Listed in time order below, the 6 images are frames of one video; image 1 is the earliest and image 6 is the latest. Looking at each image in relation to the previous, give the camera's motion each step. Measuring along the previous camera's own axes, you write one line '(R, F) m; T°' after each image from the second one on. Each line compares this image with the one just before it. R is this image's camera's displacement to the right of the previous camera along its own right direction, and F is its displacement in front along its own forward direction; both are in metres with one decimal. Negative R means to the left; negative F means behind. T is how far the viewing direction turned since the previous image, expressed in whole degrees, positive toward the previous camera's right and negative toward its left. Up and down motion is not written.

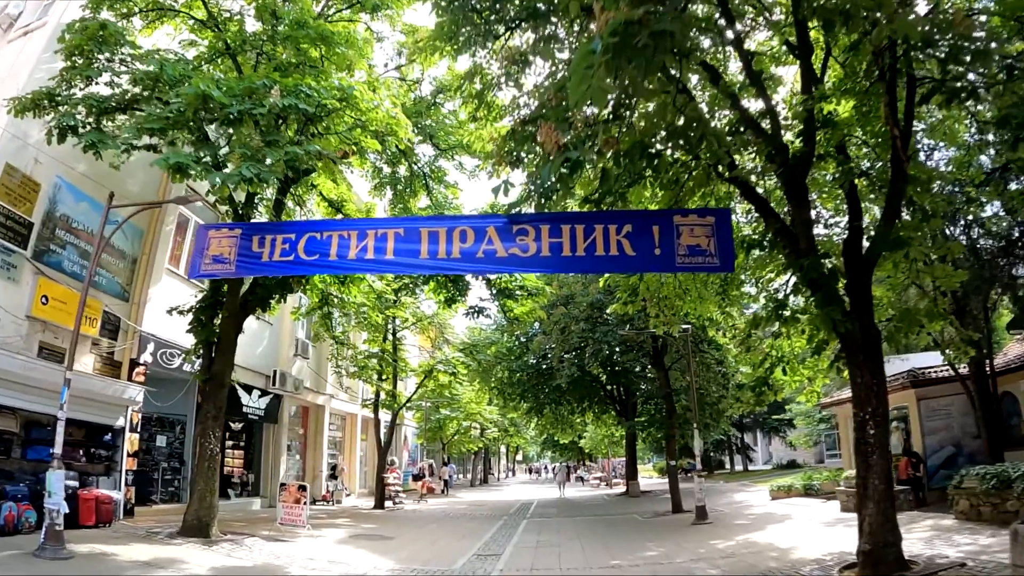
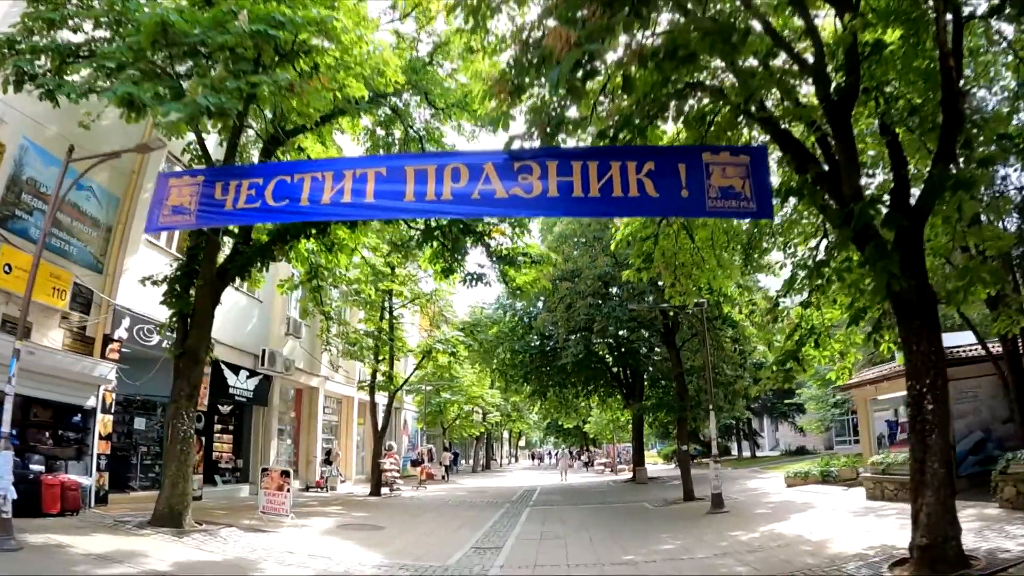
(0.0, +1.1) m; 0°
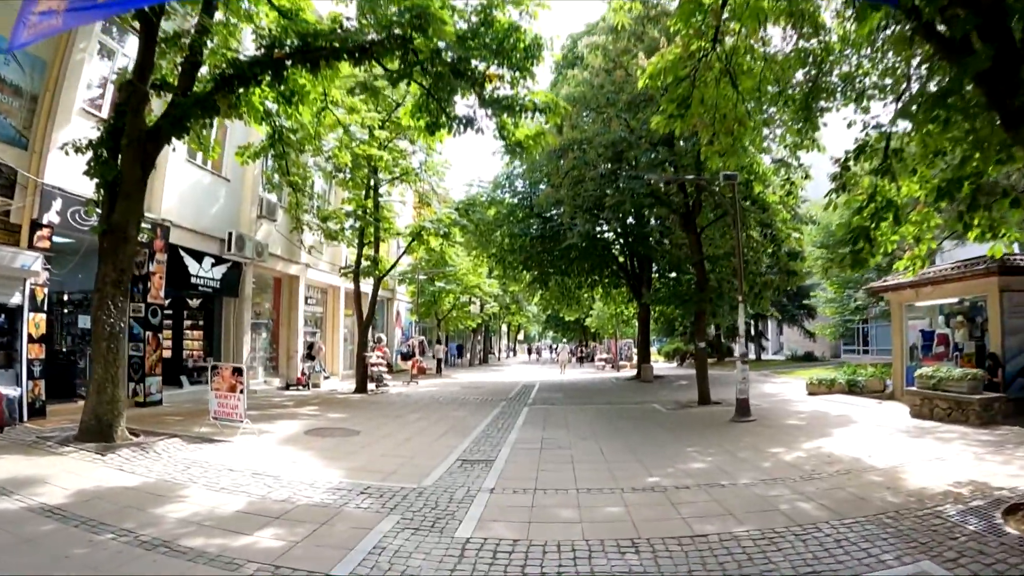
(0.0, +2.1) m; 0°
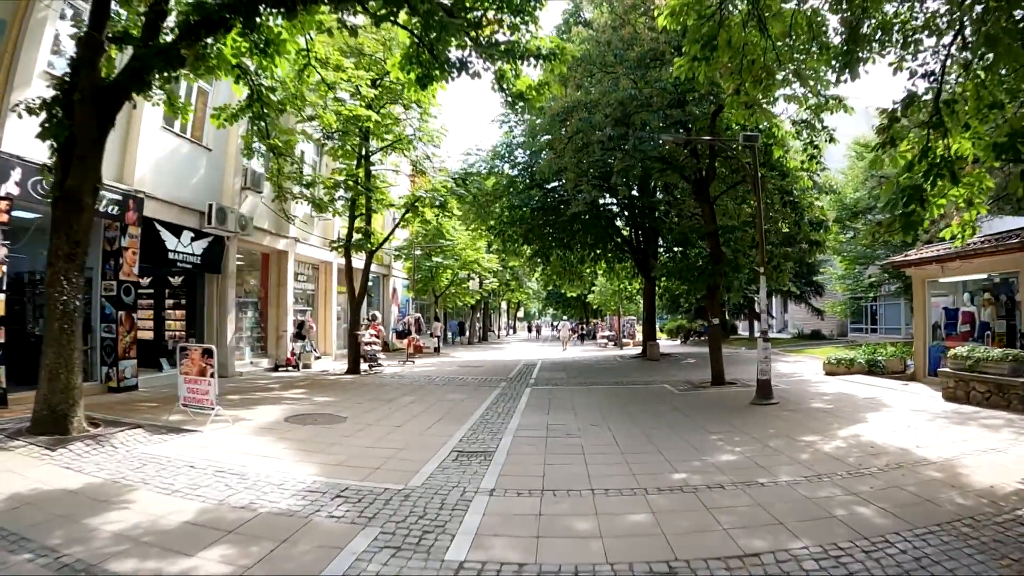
(0.0, +1.0) m; 0°
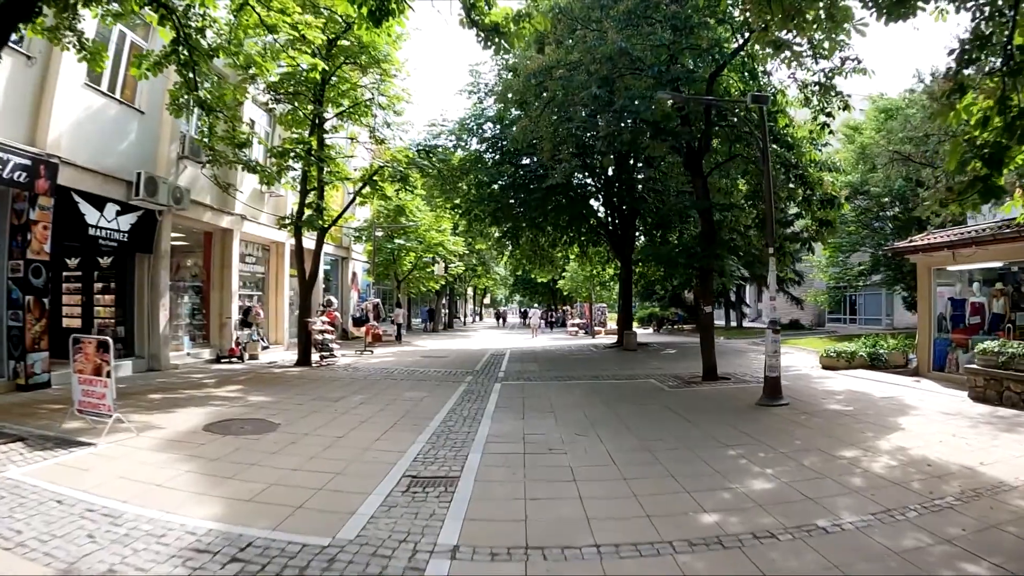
(0.0, +1.6) m; +2°
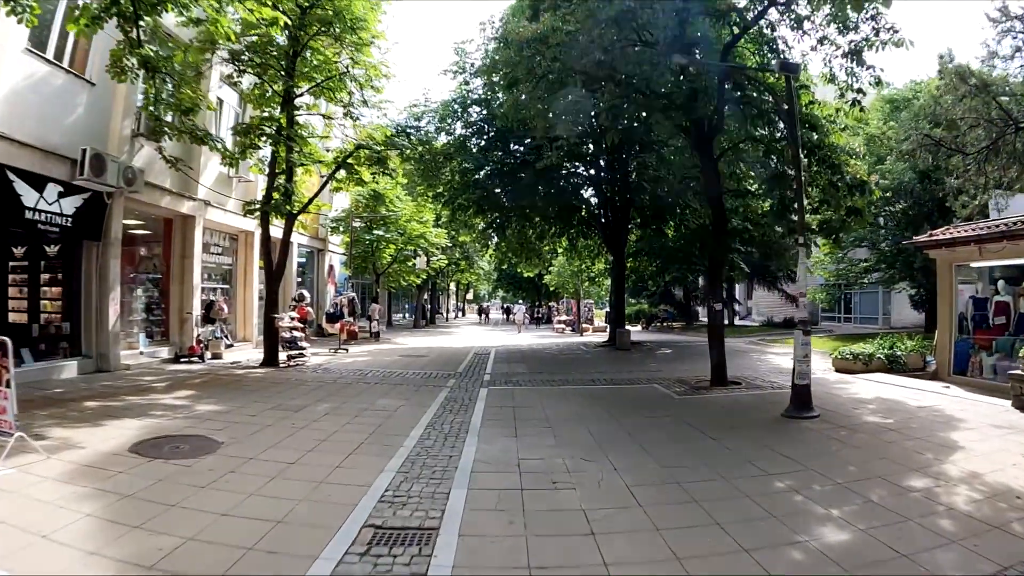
(-0.1, +1.3) m; +1°
